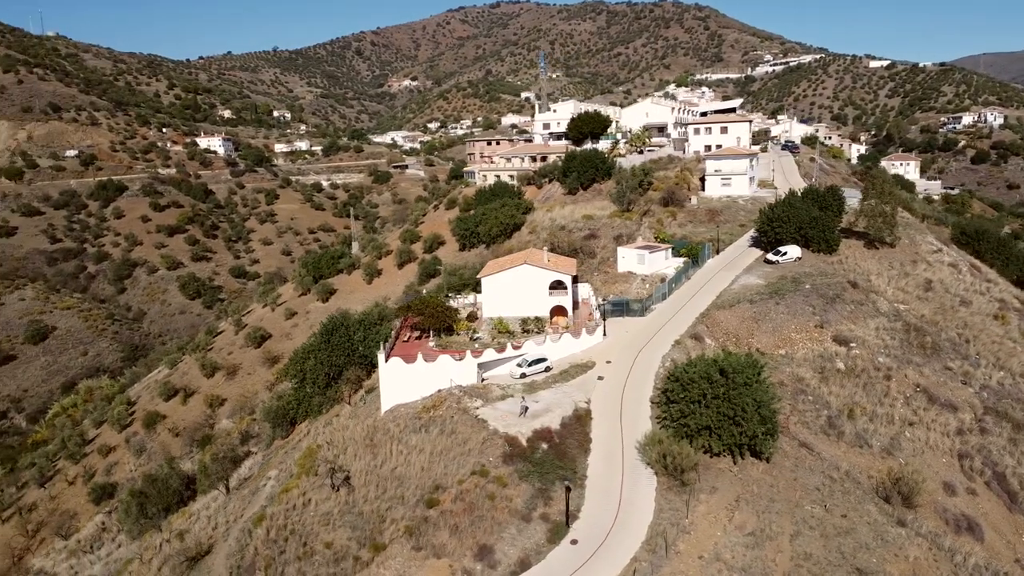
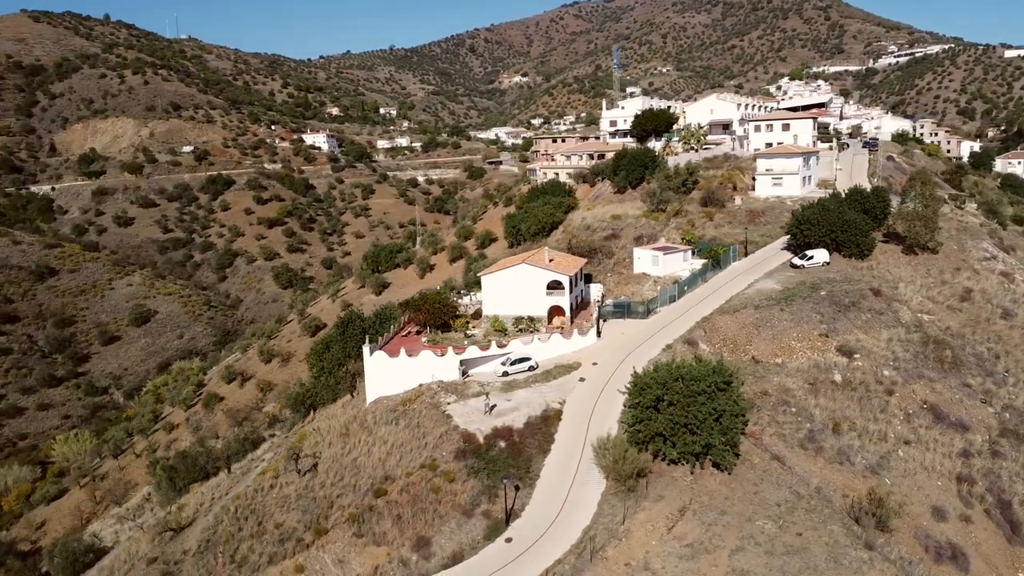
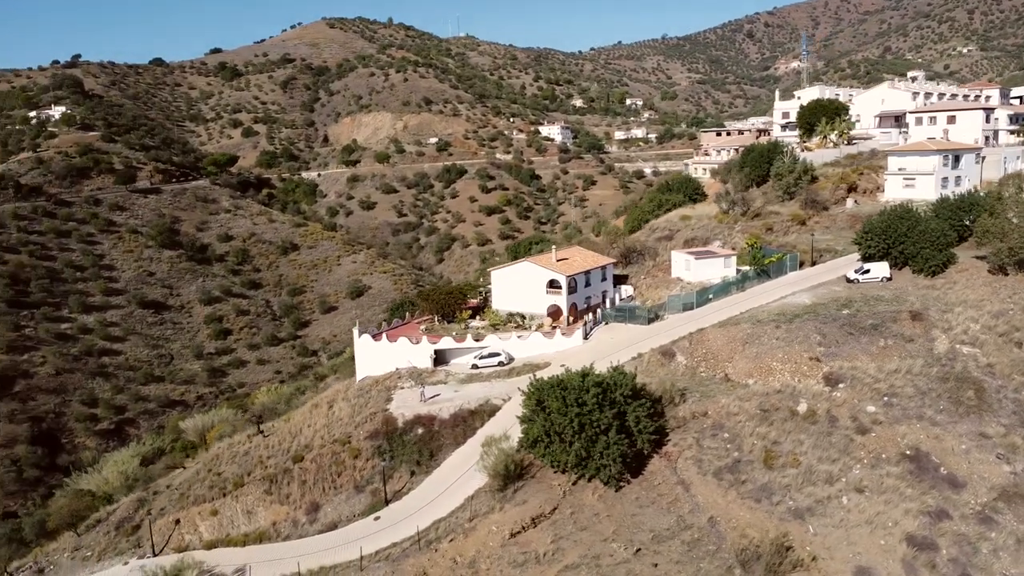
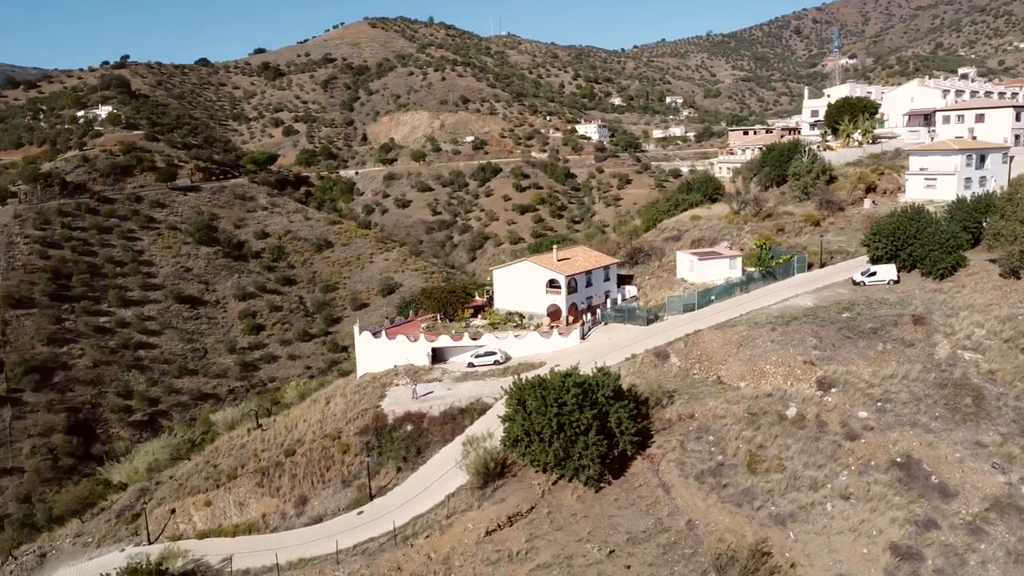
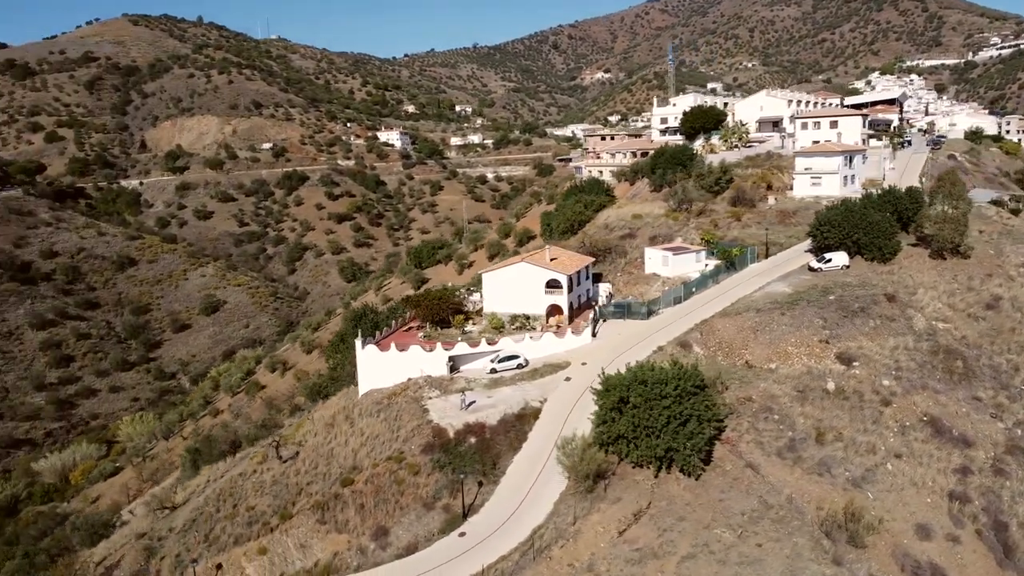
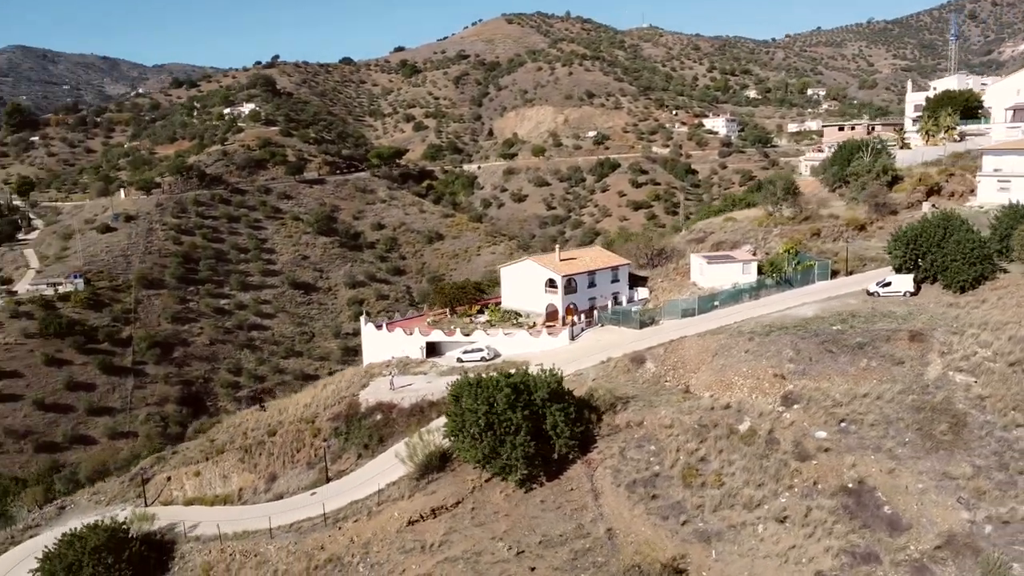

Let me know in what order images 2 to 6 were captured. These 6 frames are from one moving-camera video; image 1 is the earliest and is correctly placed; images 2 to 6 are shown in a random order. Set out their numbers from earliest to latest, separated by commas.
2, 5, 3, 4, 6
